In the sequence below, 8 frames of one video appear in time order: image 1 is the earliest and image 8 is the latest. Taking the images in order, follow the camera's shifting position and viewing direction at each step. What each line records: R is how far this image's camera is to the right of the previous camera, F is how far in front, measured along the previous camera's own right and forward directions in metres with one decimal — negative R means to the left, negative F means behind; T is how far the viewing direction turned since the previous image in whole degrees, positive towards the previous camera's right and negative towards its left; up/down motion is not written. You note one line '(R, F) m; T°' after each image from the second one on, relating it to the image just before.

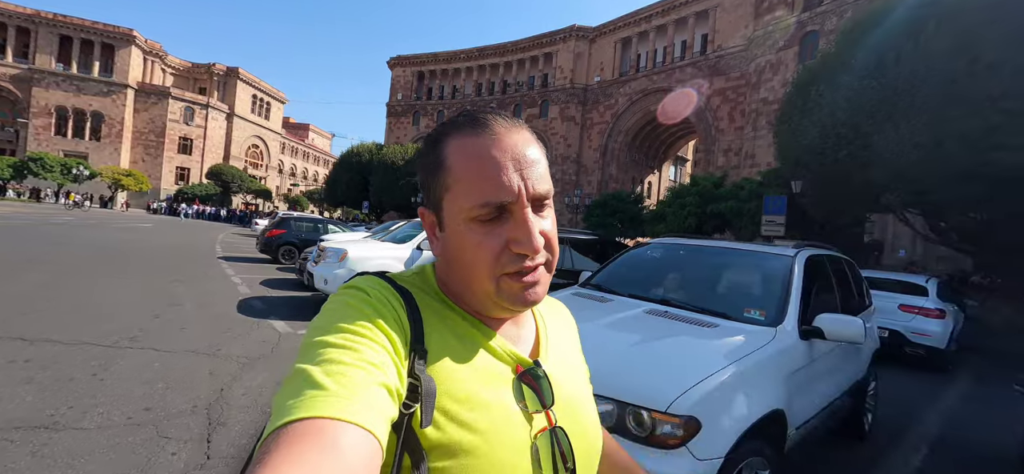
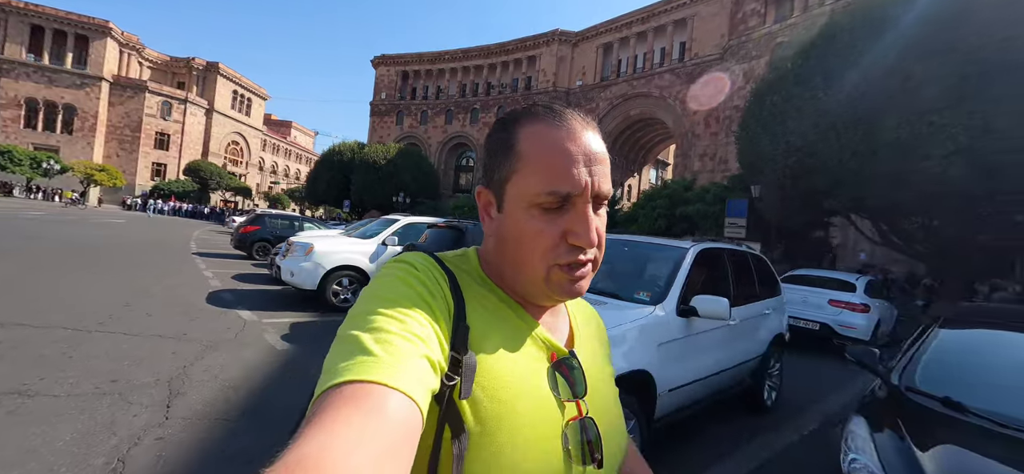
(+0.5, -0.5) m; +2°
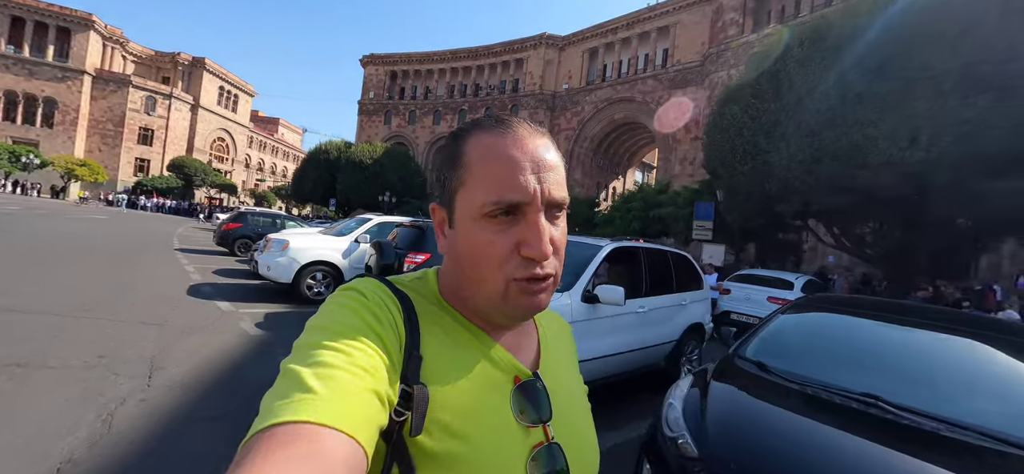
(+0.6, -0.6) m; +1°
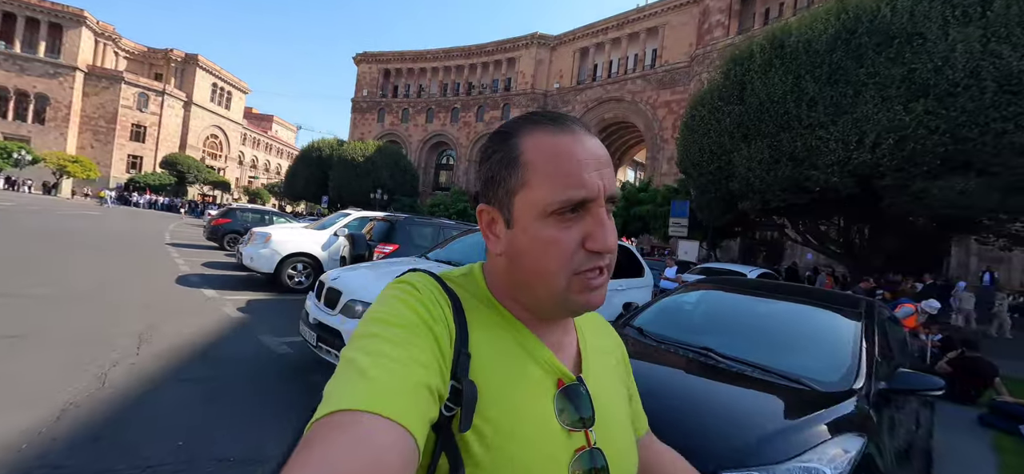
(+0.6, -0.6) m; +1°
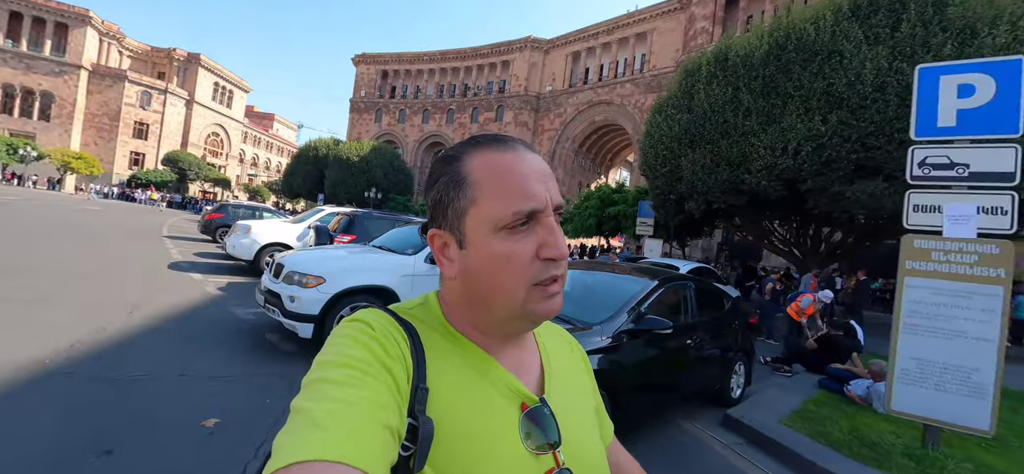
(+1.2, -1.2) m; 0°
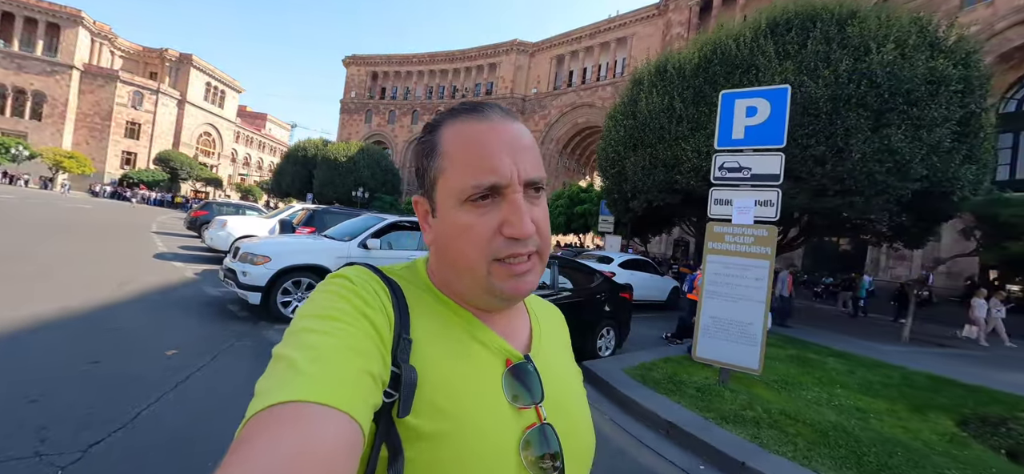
(+1.4, -1.3) m; +1°
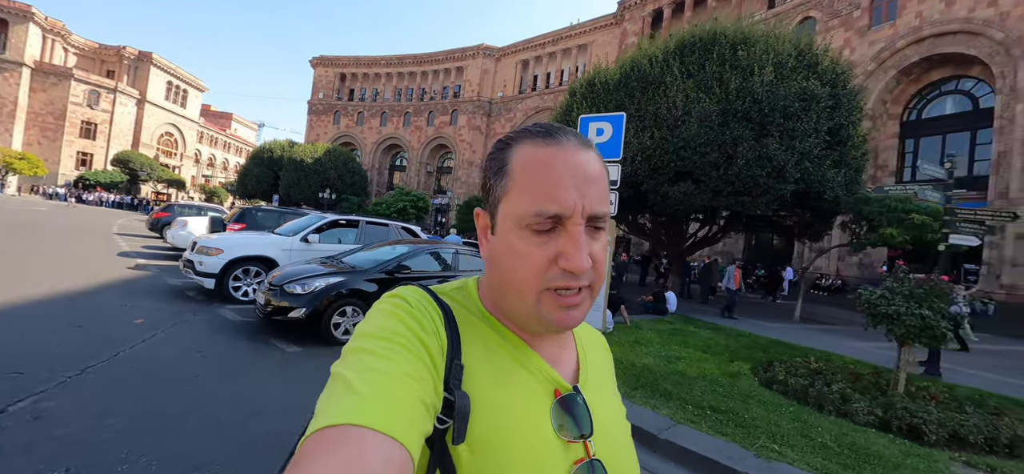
(+1.3, -1.6) m; +3°
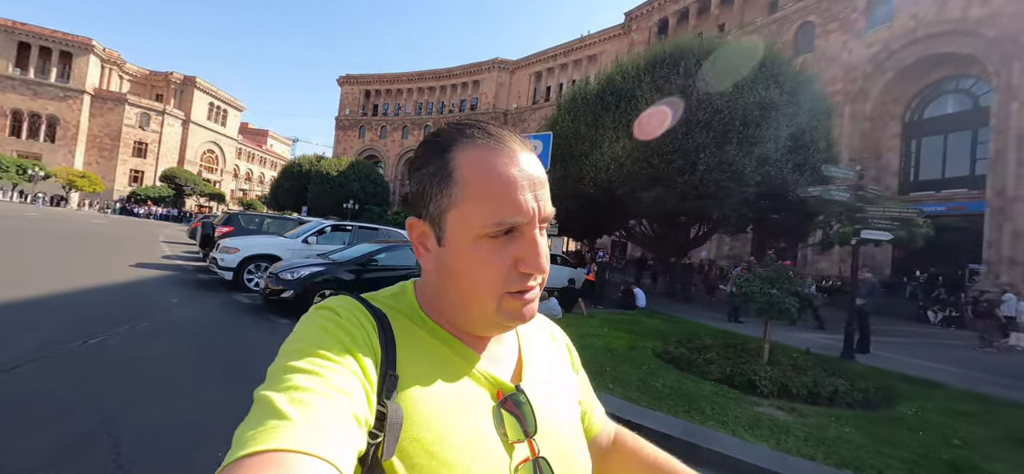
(+1.7, -1.5) m; -4°
